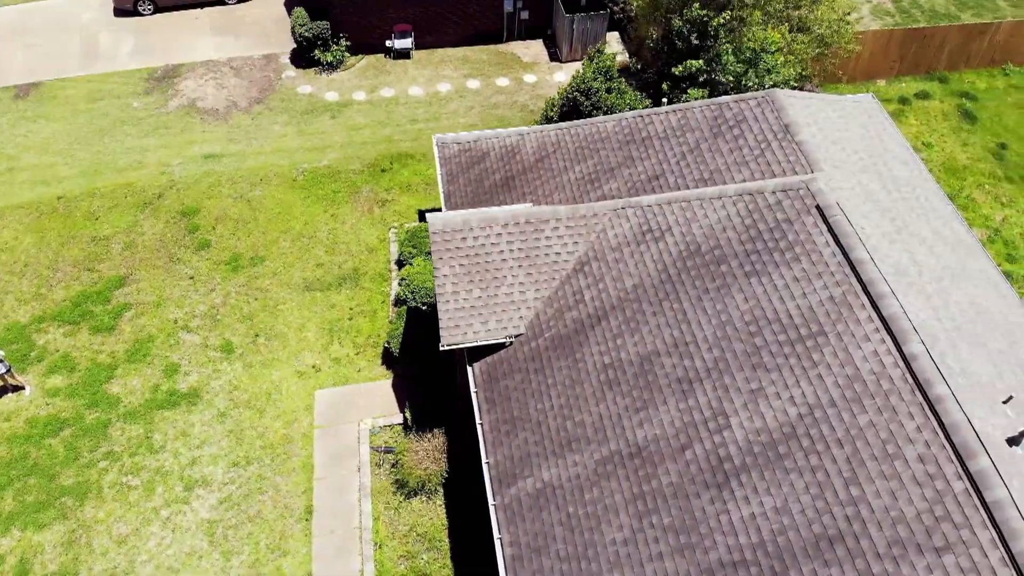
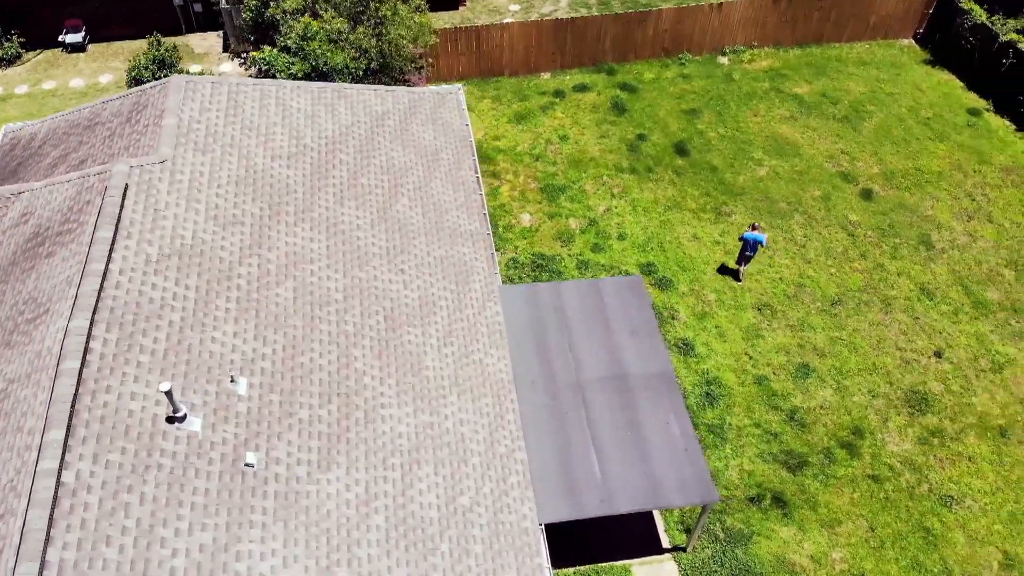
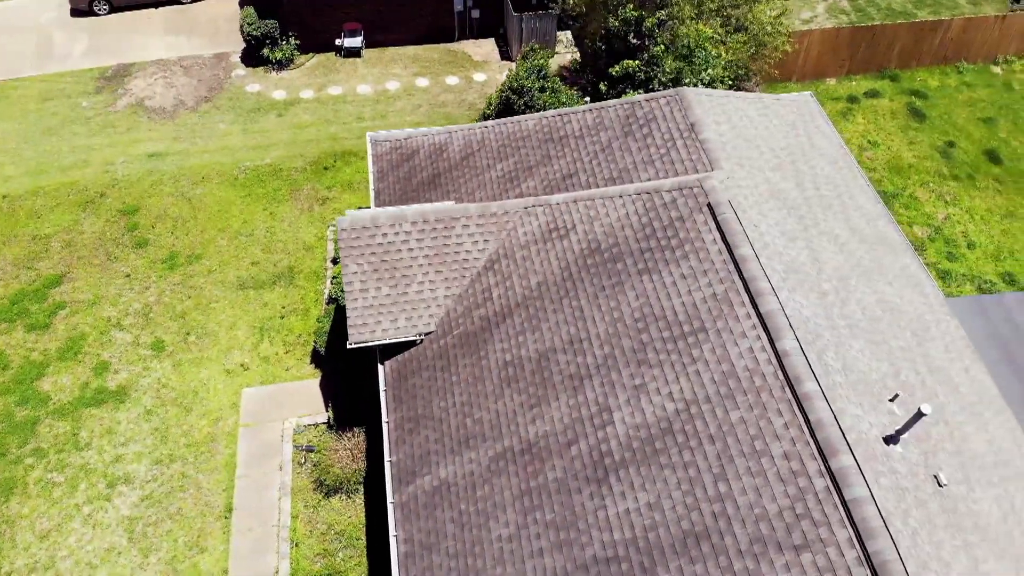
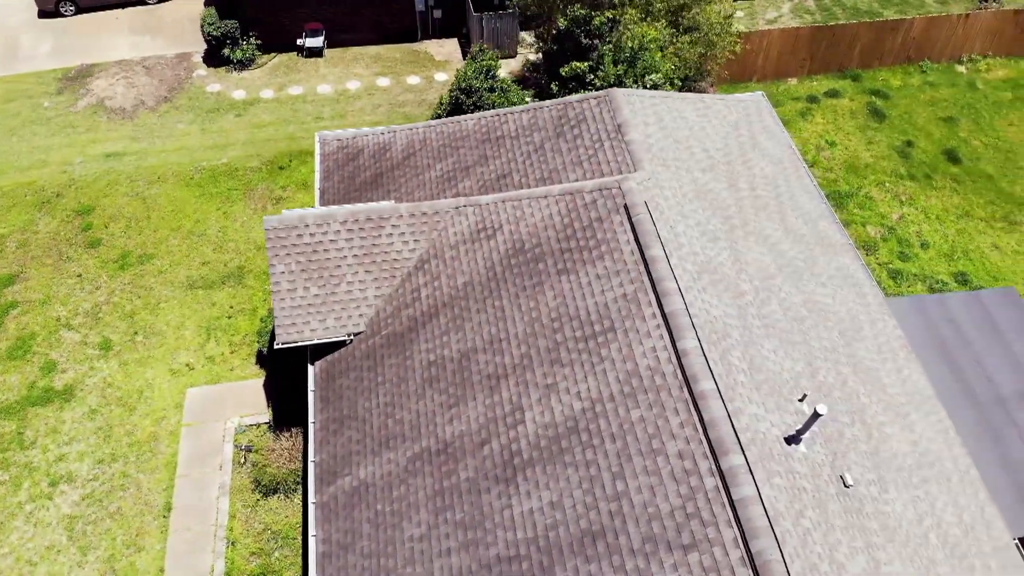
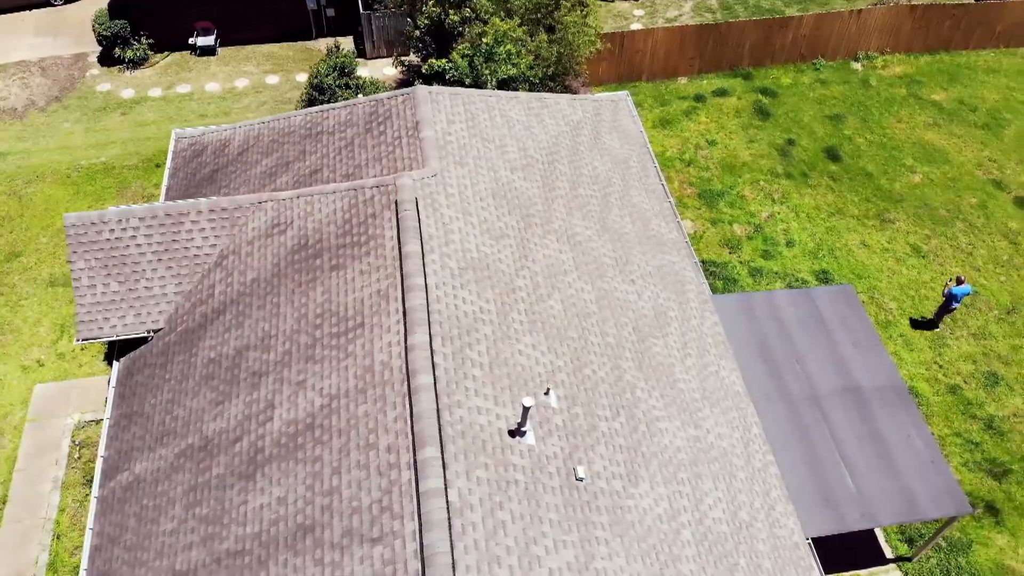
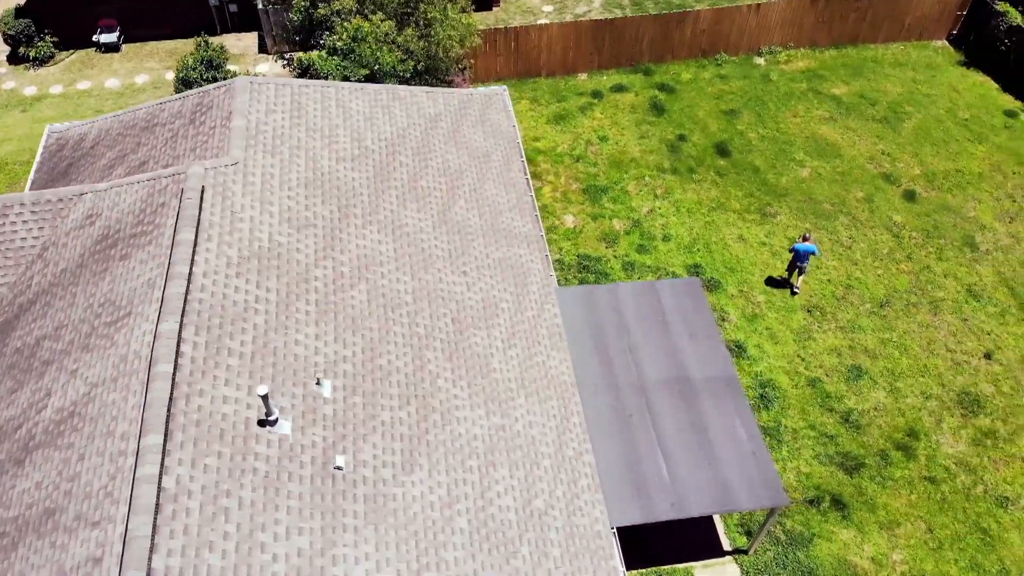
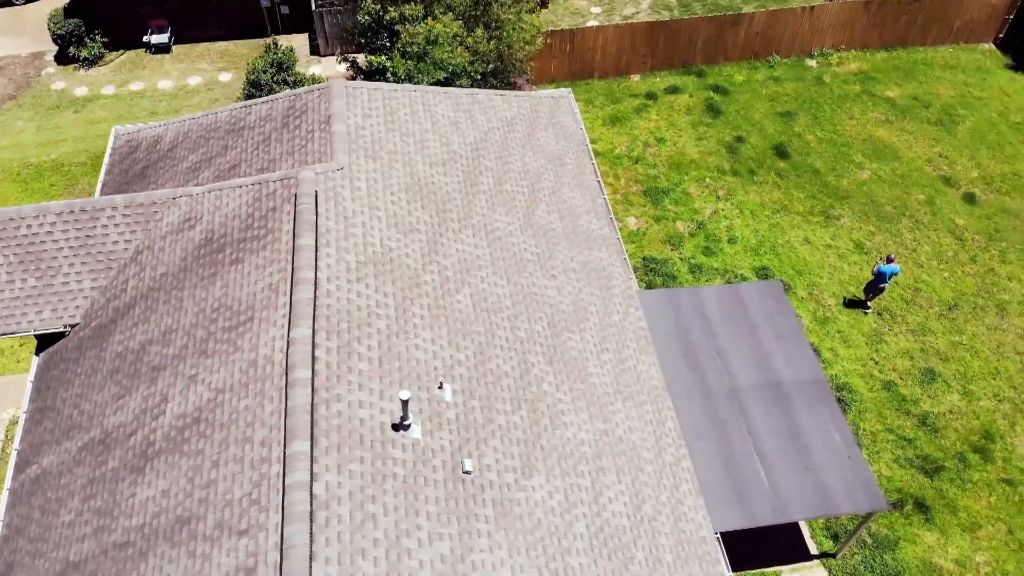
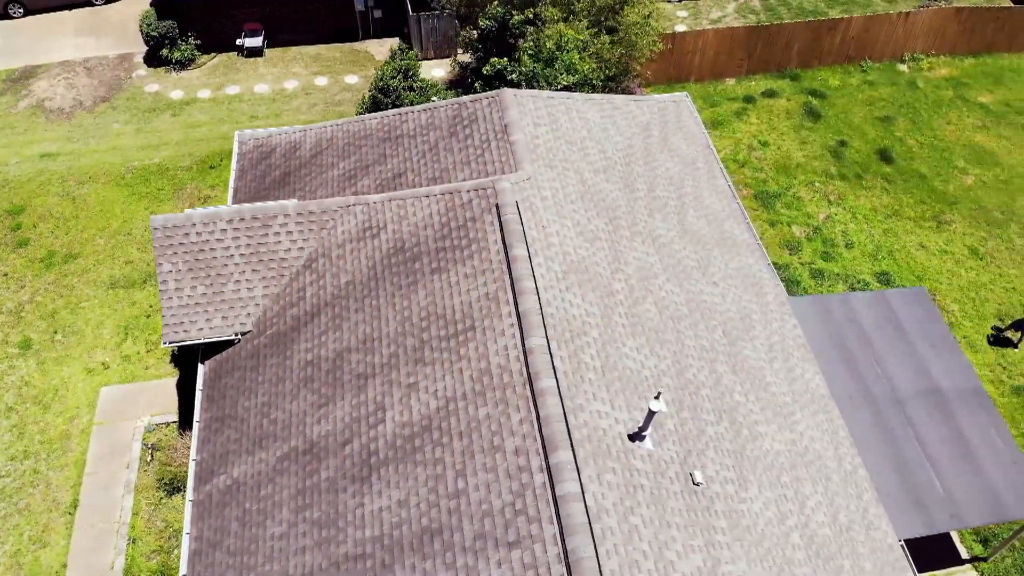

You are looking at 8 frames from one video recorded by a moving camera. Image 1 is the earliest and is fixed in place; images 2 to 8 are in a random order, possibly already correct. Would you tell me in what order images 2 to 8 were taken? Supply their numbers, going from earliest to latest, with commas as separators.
3, 4, 8, 5, 7, 6, 2
